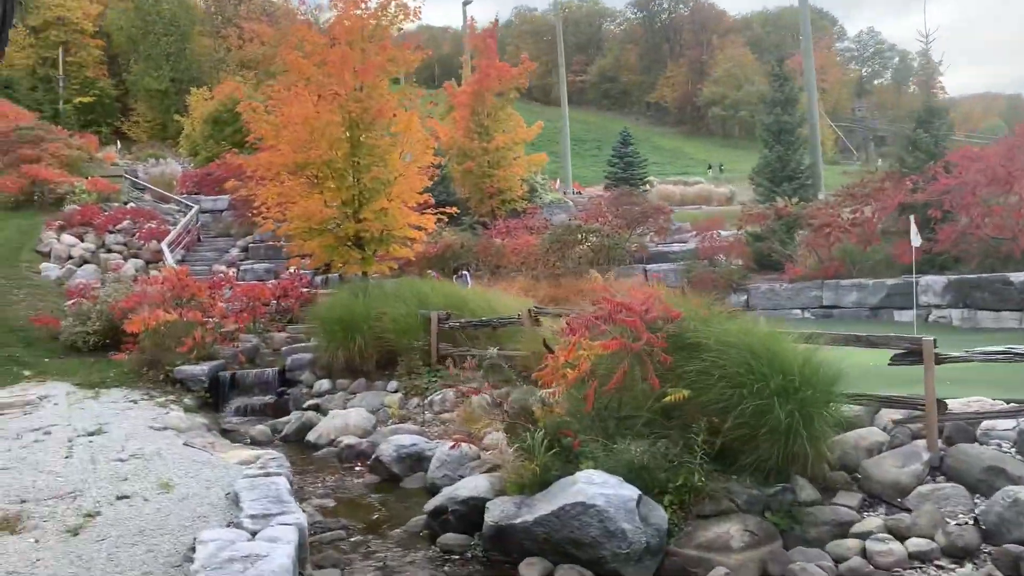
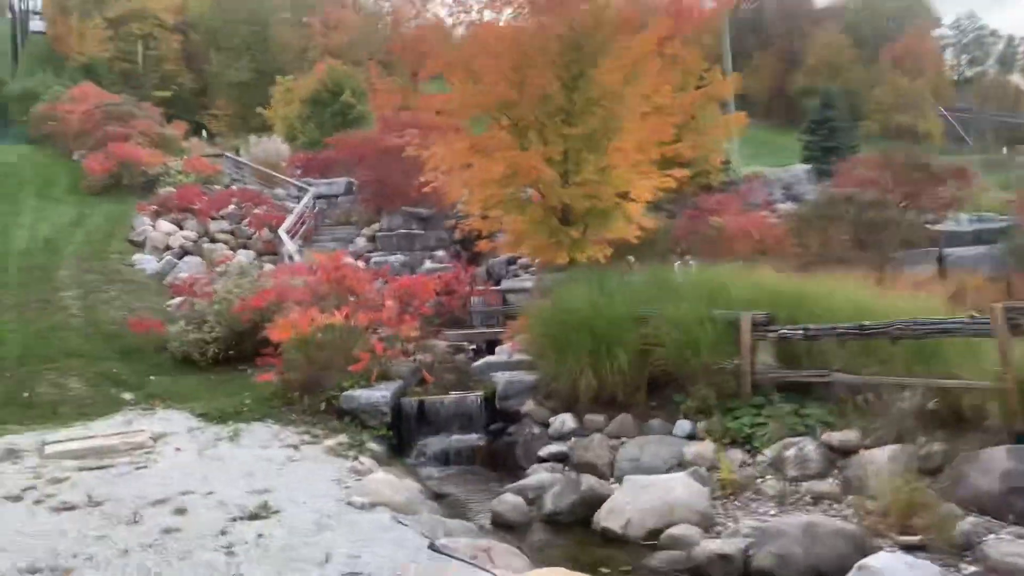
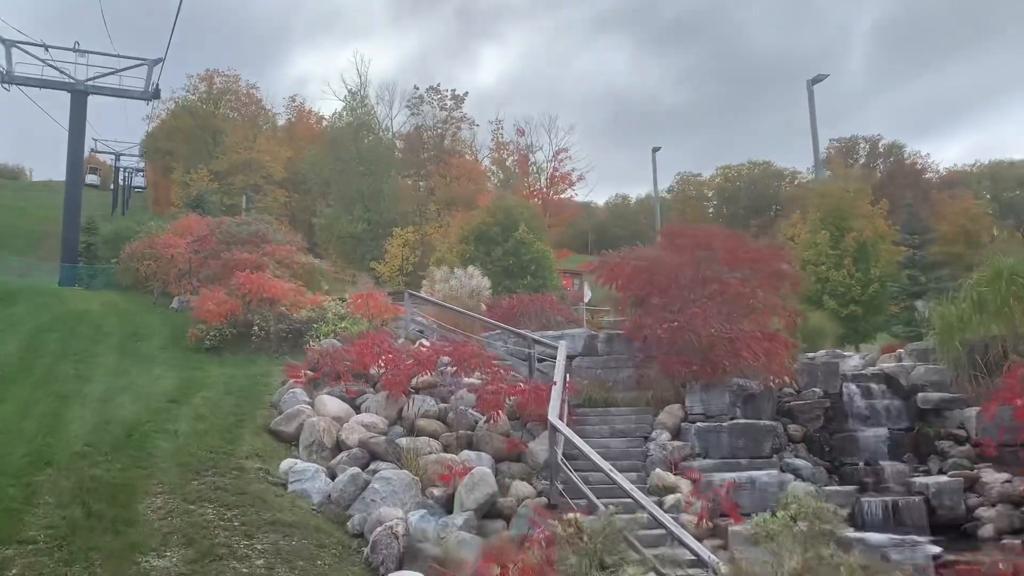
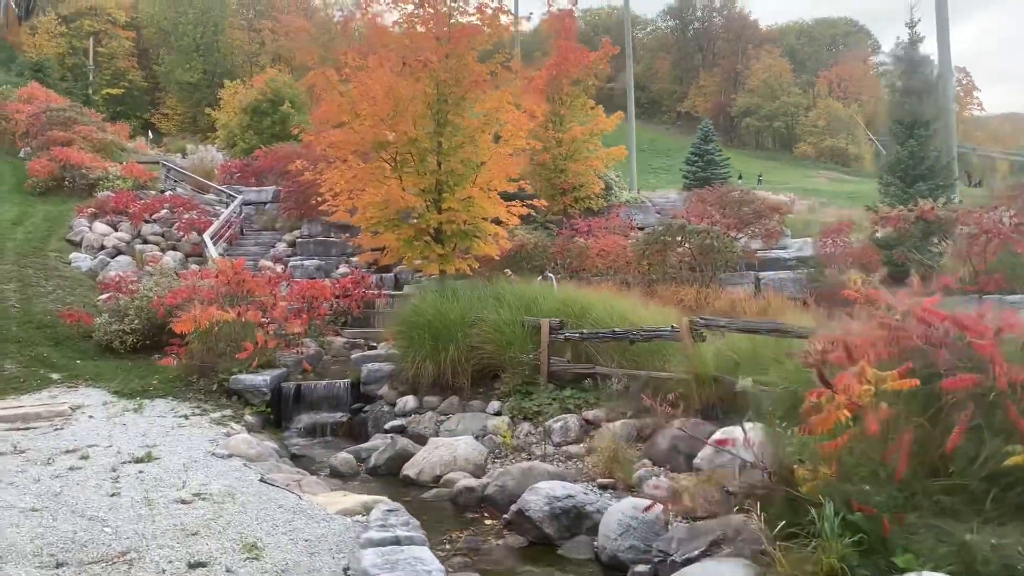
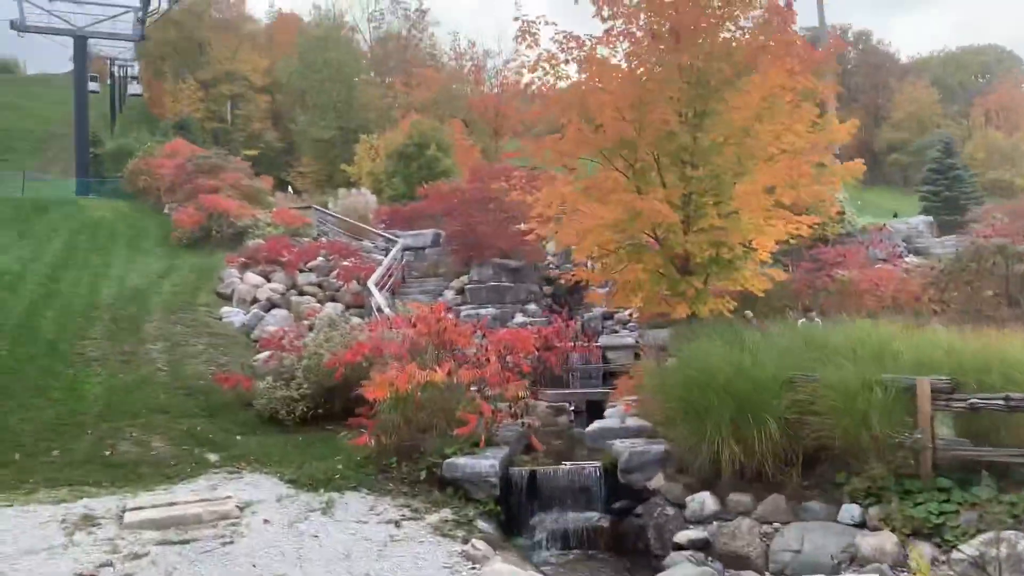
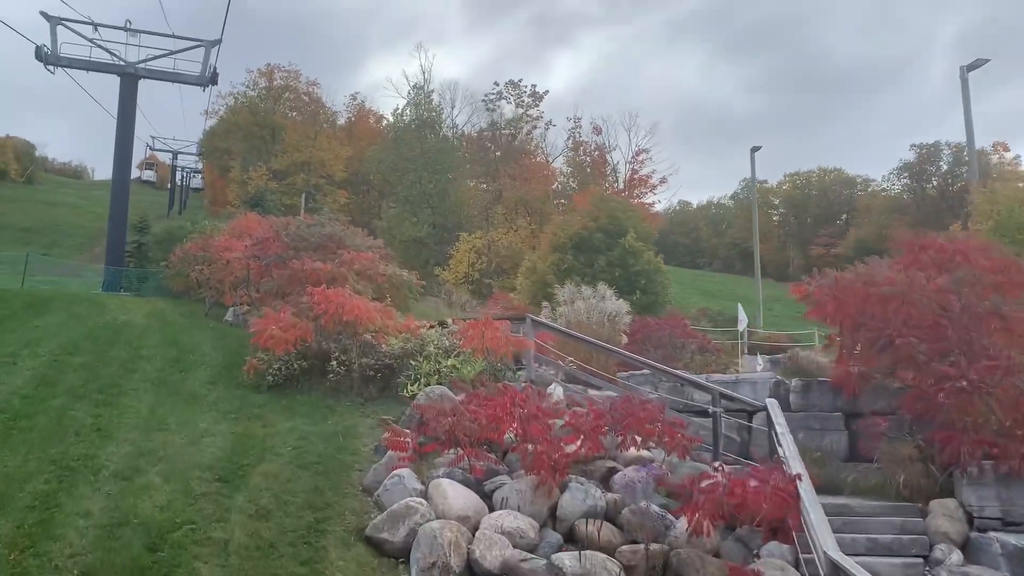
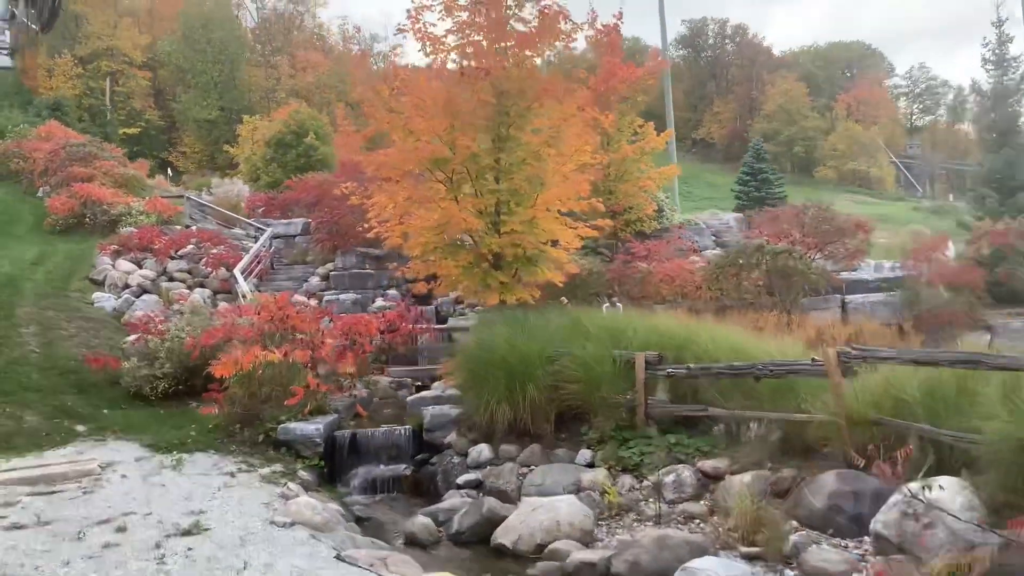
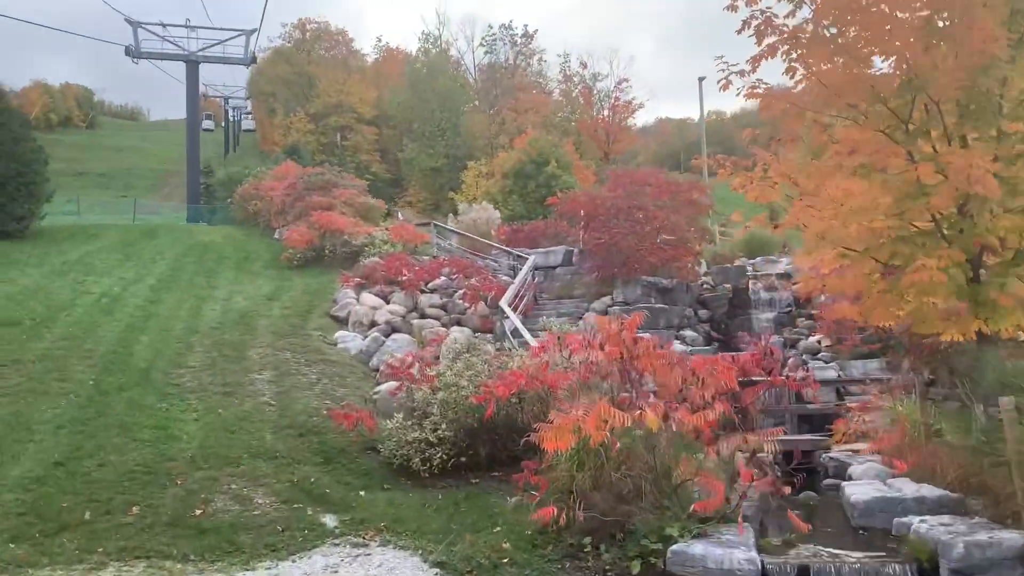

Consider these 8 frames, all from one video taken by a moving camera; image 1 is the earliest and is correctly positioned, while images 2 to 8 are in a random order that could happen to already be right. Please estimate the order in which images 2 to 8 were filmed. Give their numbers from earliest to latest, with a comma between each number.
4, 7, 2, 5, 8, 3, 6
